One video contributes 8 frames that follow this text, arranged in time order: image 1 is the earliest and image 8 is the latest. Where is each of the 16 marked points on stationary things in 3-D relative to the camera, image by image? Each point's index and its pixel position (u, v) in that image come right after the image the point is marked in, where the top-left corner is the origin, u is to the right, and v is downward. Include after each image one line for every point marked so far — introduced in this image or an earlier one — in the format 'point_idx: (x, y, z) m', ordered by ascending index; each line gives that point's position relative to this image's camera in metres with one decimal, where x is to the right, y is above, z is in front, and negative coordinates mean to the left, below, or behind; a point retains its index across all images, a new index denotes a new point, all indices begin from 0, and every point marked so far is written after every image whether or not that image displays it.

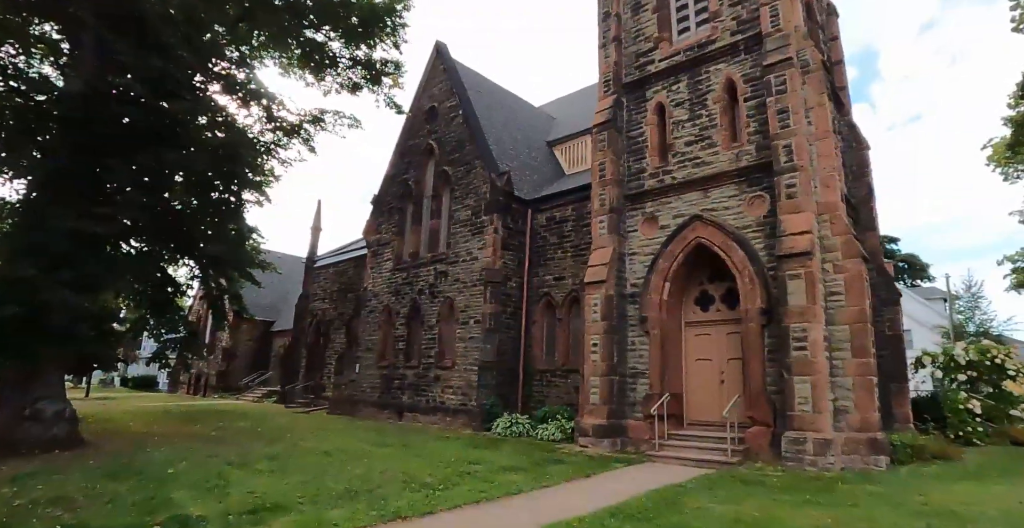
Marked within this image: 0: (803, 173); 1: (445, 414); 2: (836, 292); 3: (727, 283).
0: (+5.0, +1.6, +9.3) m
1: (-1.9, -4.3, +15.8) m
2: (+5.5, -0.5, +9.2) m
3: (+4.2, -0.4, +10.8) m
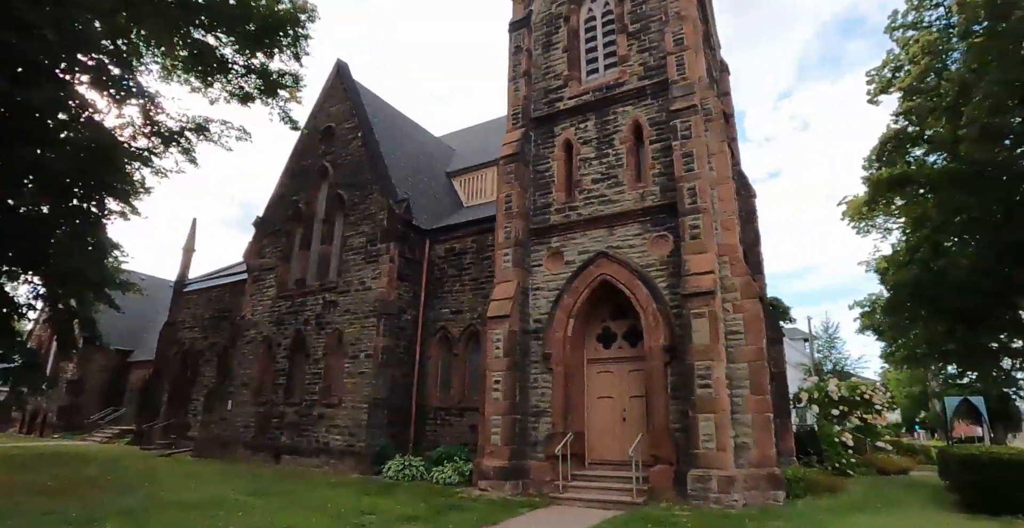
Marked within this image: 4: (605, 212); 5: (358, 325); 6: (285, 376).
0: (+3.4, +0.9, +9.7) m
1: (-4.8, -5.1, +14.4) m
2: (+3.9, -1.2, +9.6) m
3: (+2.3, -1.1, +10.9) m
4: (+1.9, +1.1, +11.0) m
5: (-4.2, -1.6, +15.1) m
6: (-6.9, -3.3, +16.6) m
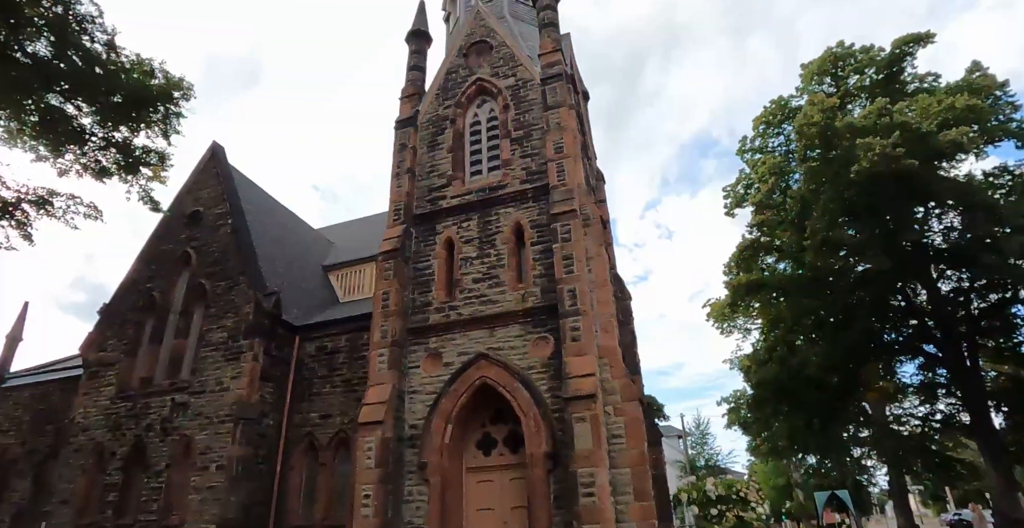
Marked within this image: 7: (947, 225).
0: (+1.3, -1.0, +9.7) m
1: (-7.7, -7.3, +11.9) m
2: (+1.8, -3.0, +9.4) m
3: (0.0, -3.1, +10.4) m
4: (-0.5, -0.9, +10.8) m
5: (-7.3, -4.0, +13.2) m
6: (-10.2, -5.9, +13.9) m
7: (+12.0, +1.1, +15.0) m
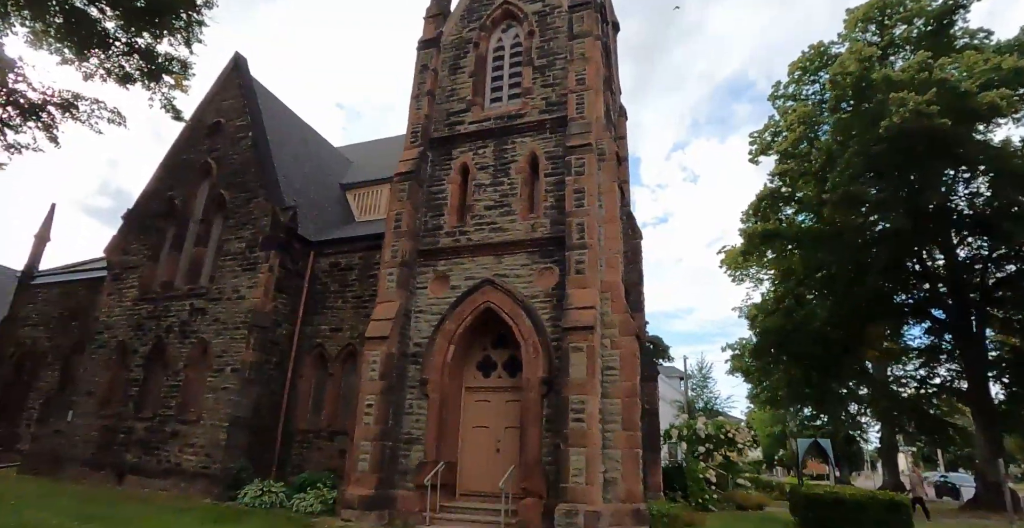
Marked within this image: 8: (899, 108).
0: (+1.4, +0.2, +9.9) m
1: (-8.0, -5.2, +12.9) m
2: (+1.7, -1.8, +9.7) m
3: (0.0, -1.7, +10.8) m
4: (-0.3, +0.5, +10.9) m
5: (-7.2, -1.8, +13.8) m
6: (-10.2, -3.3, +14.8) m
7: (+12.4, +1.9, +14.6) m
8: (+9.6, +3.8, +13.4) m
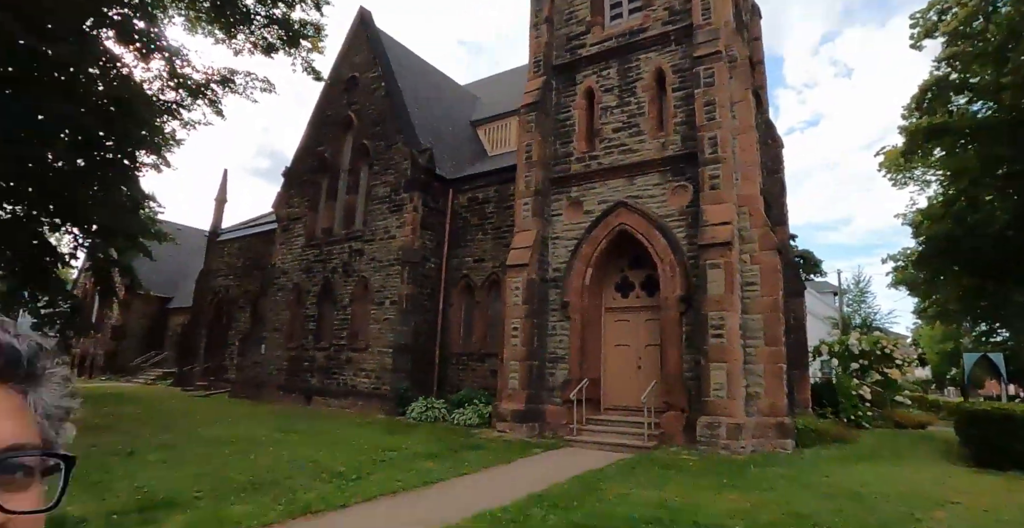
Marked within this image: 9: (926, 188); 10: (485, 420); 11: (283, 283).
0: (+3.8, +1.7, +9.5) m
1: (-4.3, -3.7, +15.1) m
2: (+4.2, -0.3, +9.5) m
3: (+2.7, -0.1, +10.9) m
4: (+2.3, +2.1, +10.9) m
5: (-3.6, -0.2, +15.5) m
6: (-6.3, -1.8, +17.2) m
7: (+15.4, +4.6, +11.5) m
8: (+12.2, +6.2, +10.7) m
9: (+14.9, +2.7, +19.5) m
10: (-0.6, -3.6, +12.6) m
11: (-7.9, -0.6, +18.7) m
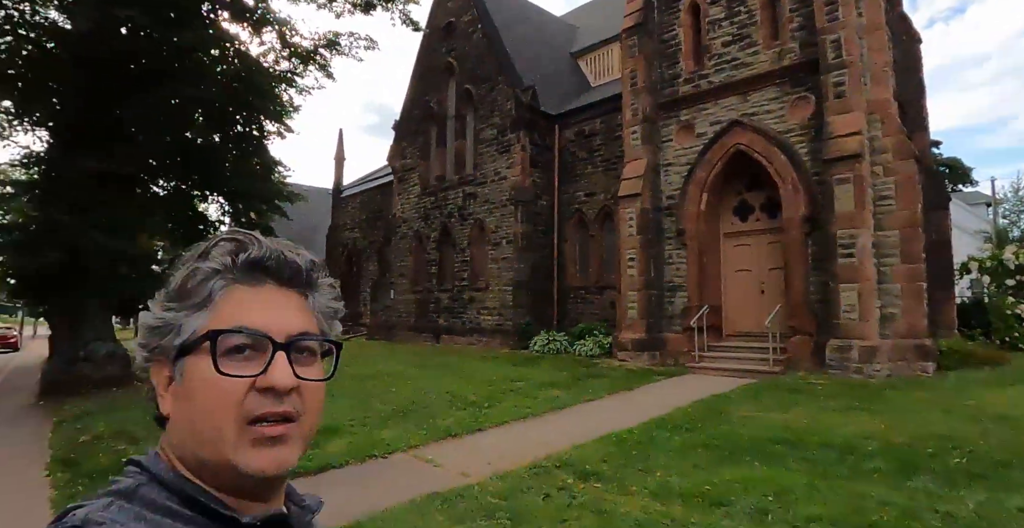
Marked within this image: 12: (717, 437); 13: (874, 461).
0: (+5.5, +3.1, +8.6) m
1: (-0.9, -2.1, +16.3) m
2: (+6.1, +1.1, +8.8) m
3: (+4.9, +1.3, +10.4) m
4: (+4.3, +3.5, +10.2) m
5: (-0.5, +1.4, +16.1) m
6: (-2.6, 0.0, +18.5) m
7: (+17.0, +6.9, +7.9) m
8: (+13.6, +8.1, +7.6) m
9: (+18.2, +5.9, +16.1) m
10: (+2.2, -2.0, +13.1) m
11: (-4.0, +1.2, +20.1) m
12: (+2.3, -1.9, +6.1) m
13: (+3.3, -1.9, +5.1) m
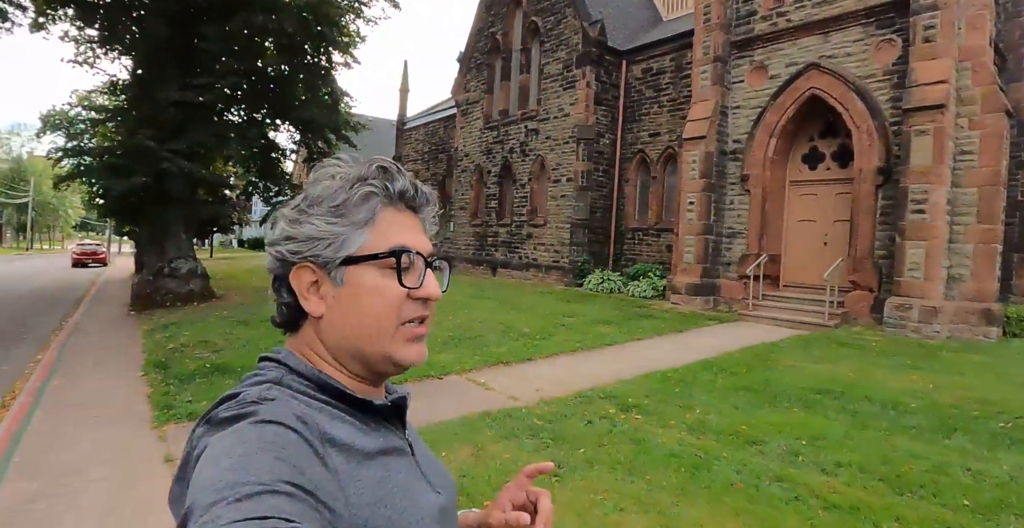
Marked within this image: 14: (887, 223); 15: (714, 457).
0: (+6.5, +3.7, +7.8) m
1: (+0.8, -0.2, +16.7) m
2: (+7.0, +1.7, +8.2) m
3: (+6.0, +2.2, +9.9) m
4: (+5.5, +4.4, +9.5) m
5: (+1.3, +3.3, +16.1) m
6: (-0.5, +2.2, +18.8) m
7: (+18.0, +6.8, +5.5) m
8: (+14.6, +8.2, +5.4) m
9: (+20.0, +6.7, +13.6) m
10: (+3.6, -0.7, +13.2) m
11: (-1.7, +3.7, +20.4) m
12: (+2.9, -1.4, +6.3) m
13: (+3.8, -1.5, +5.1) m
14: (+6.1, +0.6, +8.8) m
15: (+1.6, -1.6, +4.4) m
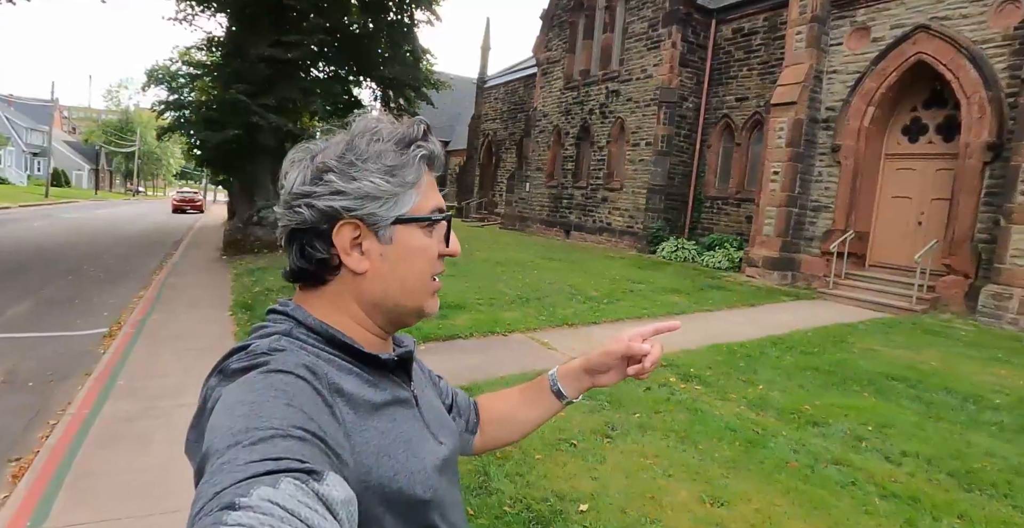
0: (+7.6, +3.9, +6.8) m
1: (+3.0, +0.9, +16.6) m
2: (+8.1, +1.9, +7.2) m
3: (+7.3, +2.6, +9.0) m
4: (+6.8, +4.7, +8.5) m
5: (+3.6, +4.3, +15.7) m
6: (+2.1, +3.5, +18.7) m
7: (+18.8, +6.2, +2.7) m
8: (+15.5, +7.8, +3.0) m
9: (+21.9, +6.6, +10.4) m
10: (+5.3, 0.0, +12.8) m
11: (+1.2, +5.1, +20.3) m
12: (+3.6, -1.1, +6.2) m
13: (+4.3, -1.4, +4.9) m
14: (+7.2, +0.9, +8.0) m
15: (+2.1, -1.4, +4.4) m
